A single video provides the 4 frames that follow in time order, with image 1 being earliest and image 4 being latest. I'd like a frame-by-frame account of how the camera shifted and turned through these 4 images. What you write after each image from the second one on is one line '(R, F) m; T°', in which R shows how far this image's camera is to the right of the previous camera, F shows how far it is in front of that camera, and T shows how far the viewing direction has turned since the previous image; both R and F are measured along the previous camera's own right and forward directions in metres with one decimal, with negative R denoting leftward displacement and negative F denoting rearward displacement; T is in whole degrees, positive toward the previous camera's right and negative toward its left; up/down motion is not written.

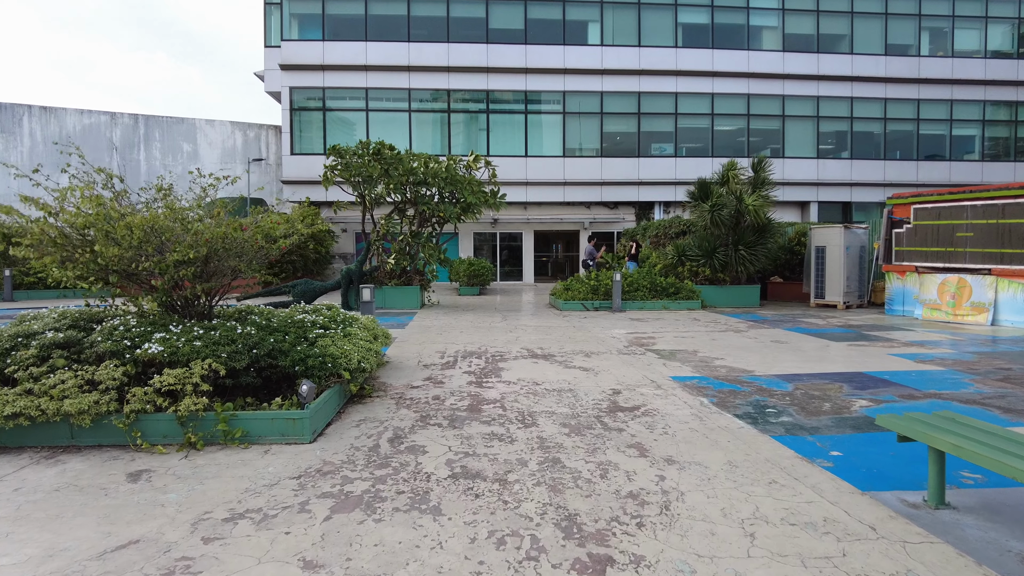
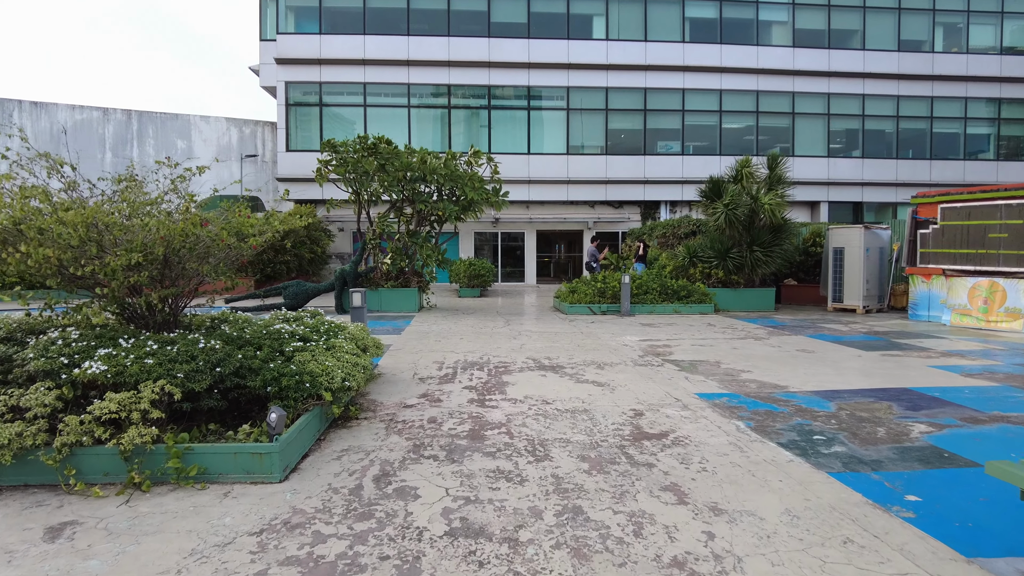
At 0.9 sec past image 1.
(-0.1, +0.7) m; 0°
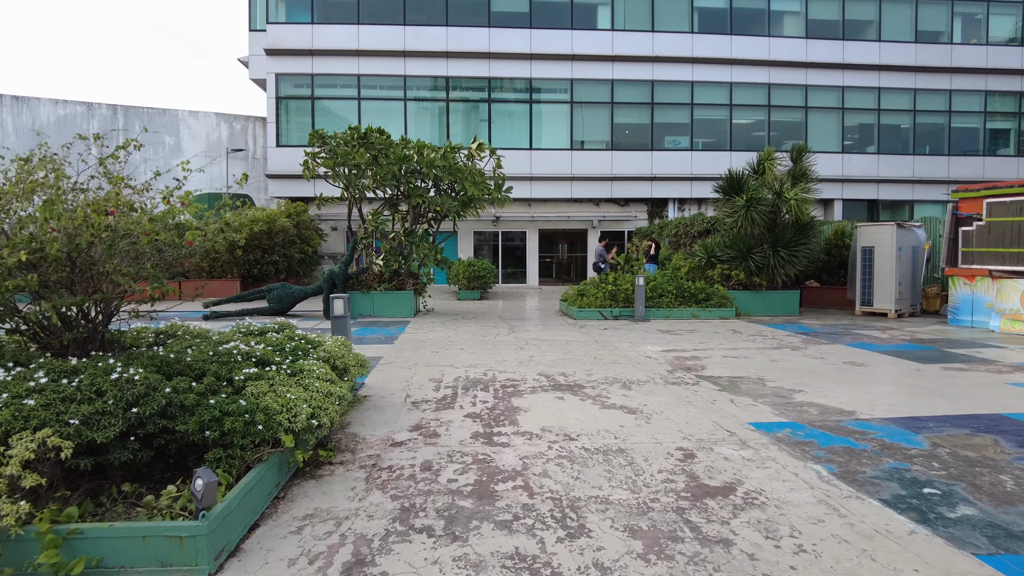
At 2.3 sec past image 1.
(-0.1, +1.0) m; 0°
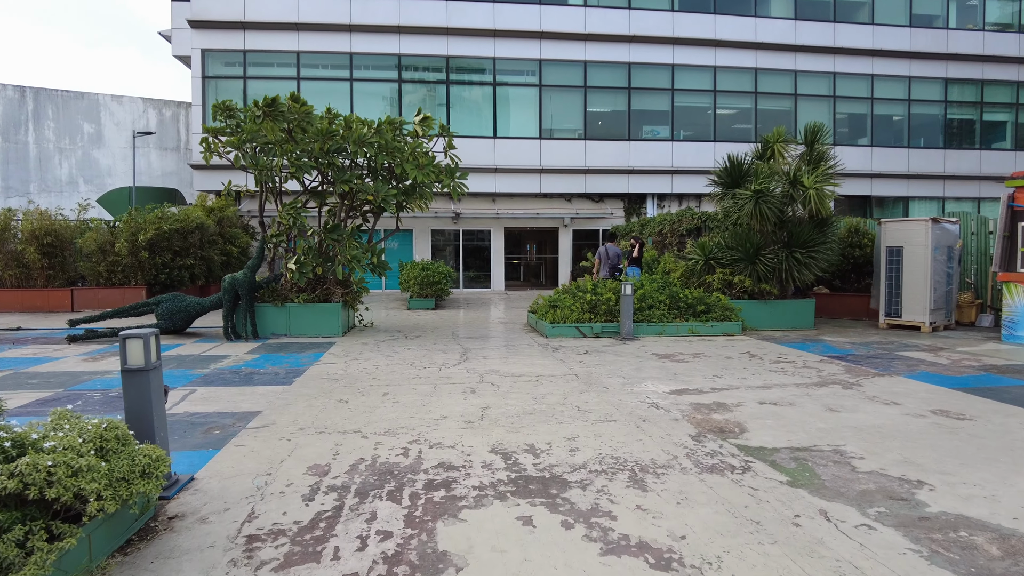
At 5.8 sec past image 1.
(+0.2, +2.4) m; +3°
